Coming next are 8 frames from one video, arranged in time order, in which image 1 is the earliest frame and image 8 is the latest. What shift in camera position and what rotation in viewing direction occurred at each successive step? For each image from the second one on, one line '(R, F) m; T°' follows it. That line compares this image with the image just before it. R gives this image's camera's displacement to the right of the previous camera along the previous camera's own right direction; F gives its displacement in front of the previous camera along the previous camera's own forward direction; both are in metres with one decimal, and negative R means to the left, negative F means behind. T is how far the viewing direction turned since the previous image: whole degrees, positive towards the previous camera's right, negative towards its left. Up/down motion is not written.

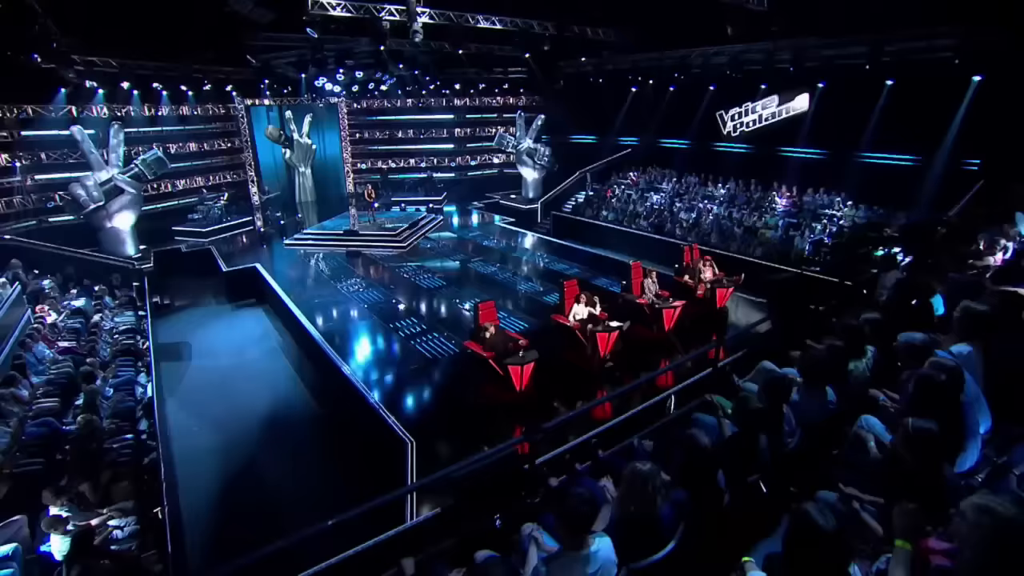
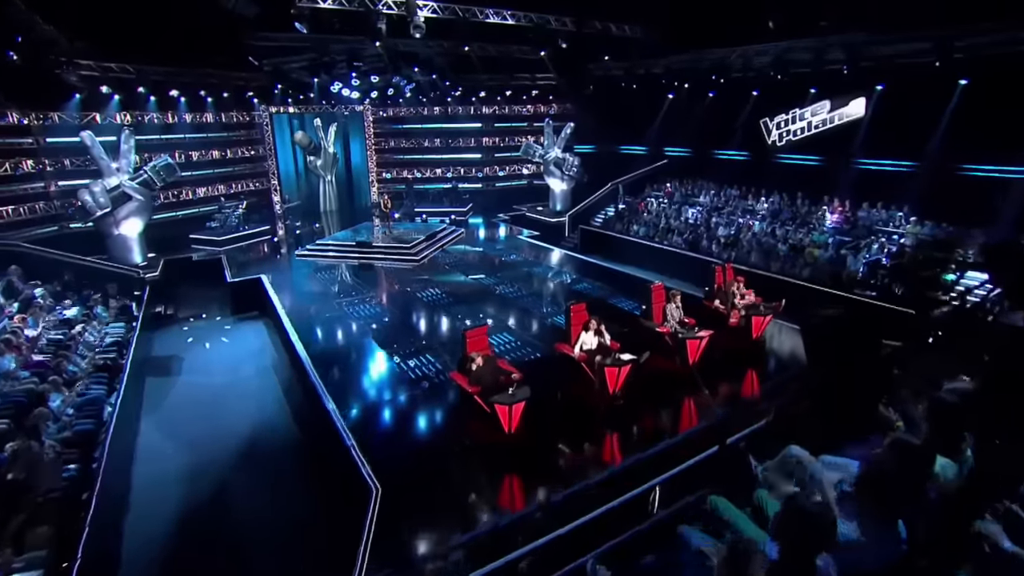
(+0.5, +0.9) m; -4°
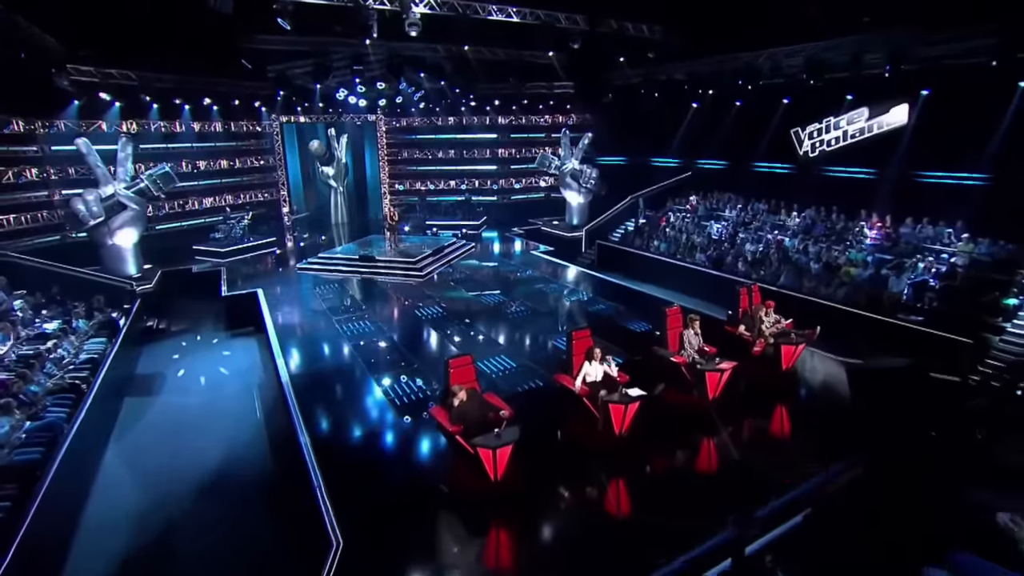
(+0.3, +0.7) m; -2°
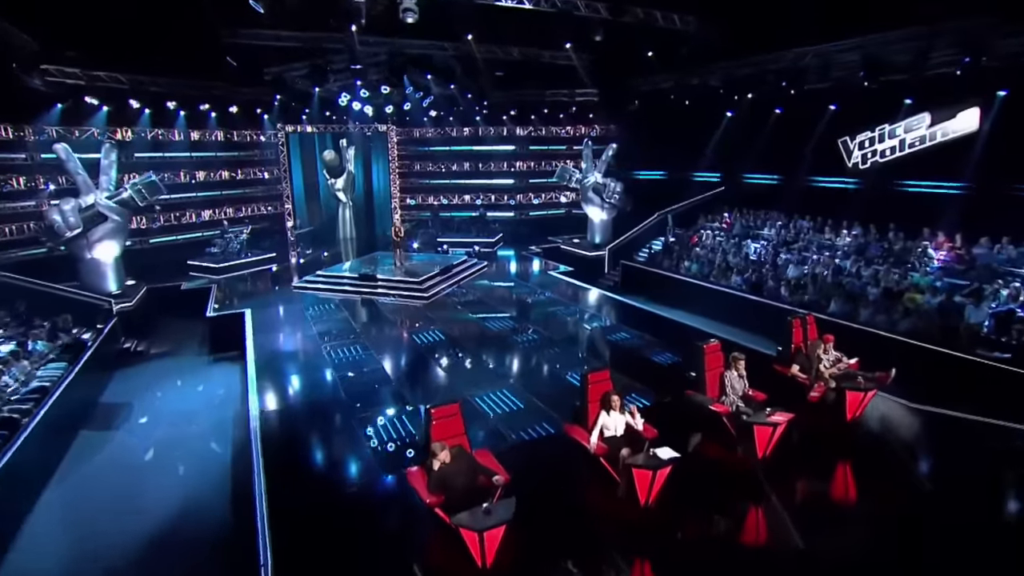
(+0.2, +1.1) m; -2°
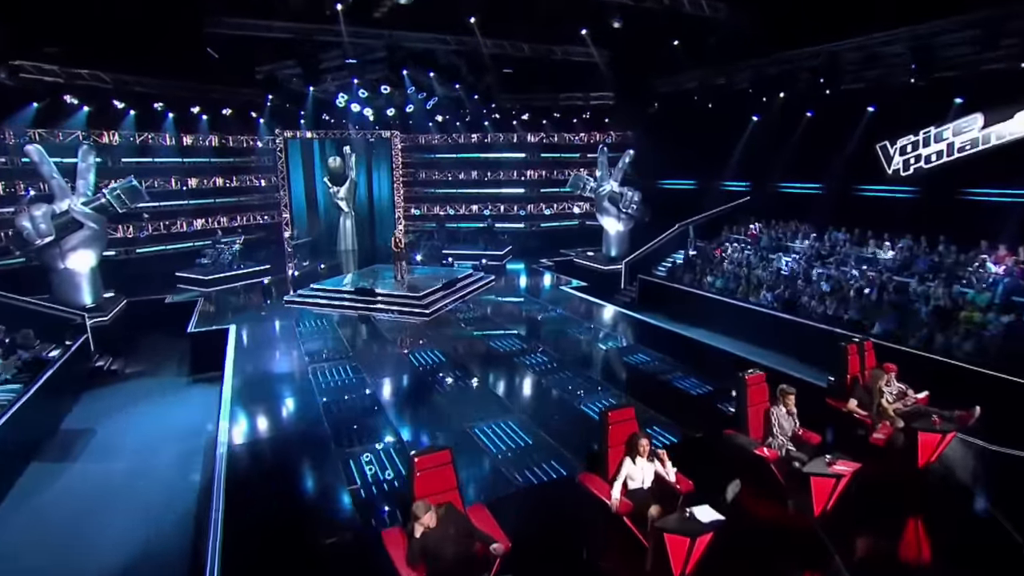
(0.0, +0.9) m; -1°
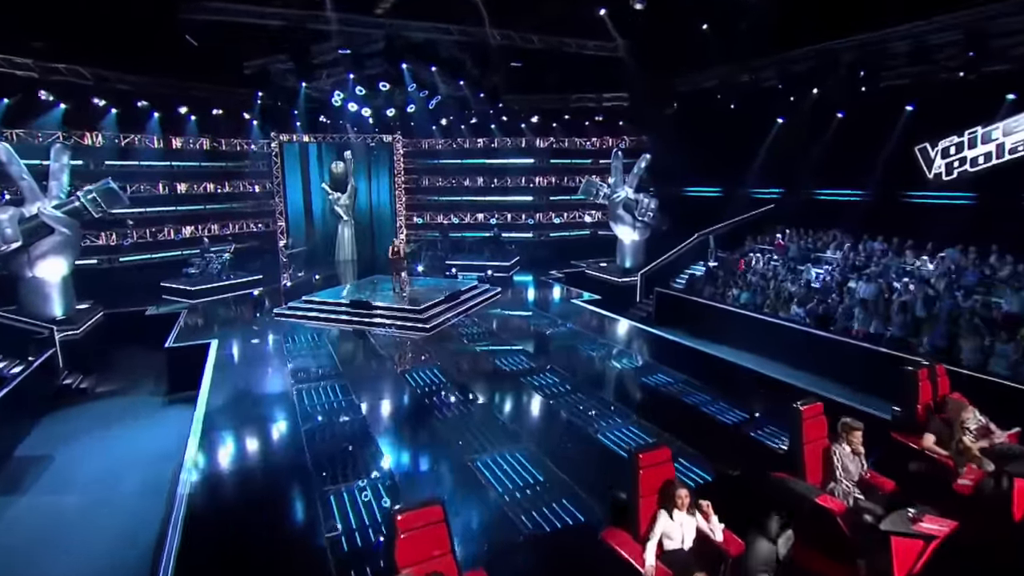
(0.0, +0.8) m; -1°
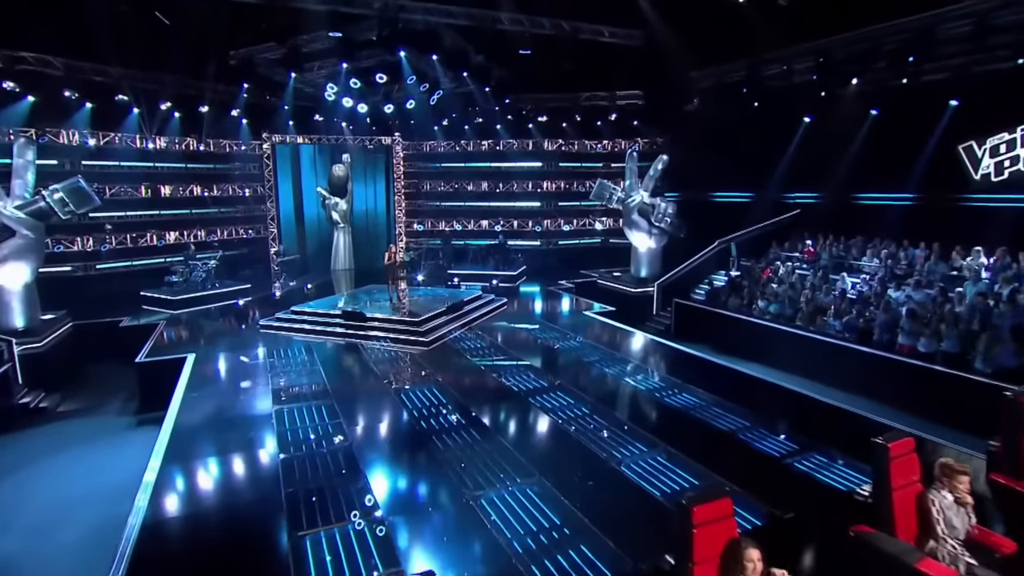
(-0.1, +0.8) m; 0°
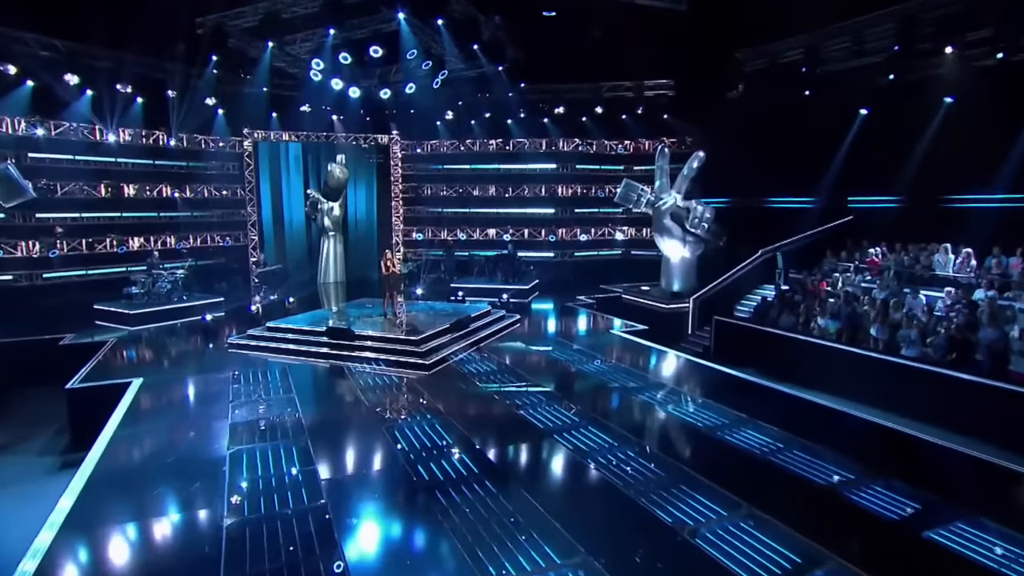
(-0.2, +1.4) m; 0°
